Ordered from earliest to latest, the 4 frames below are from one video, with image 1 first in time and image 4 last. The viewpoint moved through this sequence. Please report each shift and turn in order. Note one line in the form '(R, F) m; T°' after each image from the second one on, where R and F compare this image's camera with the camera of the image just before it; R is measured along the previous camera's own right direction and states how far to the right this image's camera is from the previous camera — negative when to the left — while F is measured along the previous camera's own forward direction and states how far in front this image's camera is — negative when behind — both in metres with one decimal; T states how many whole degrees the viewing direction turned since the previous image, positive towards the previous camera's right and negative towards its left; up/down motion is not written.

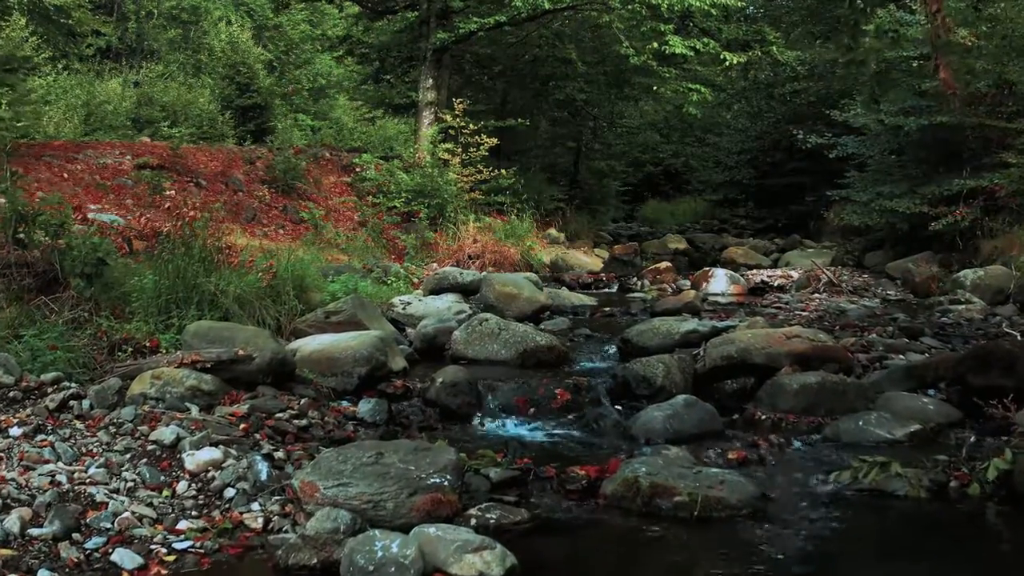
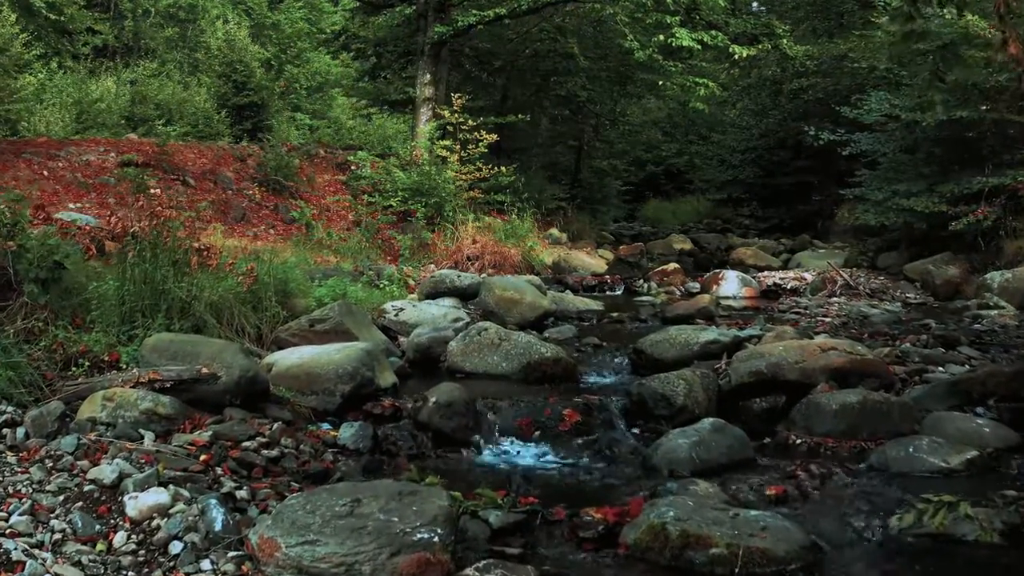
(0.0, +0.7) m; 0°
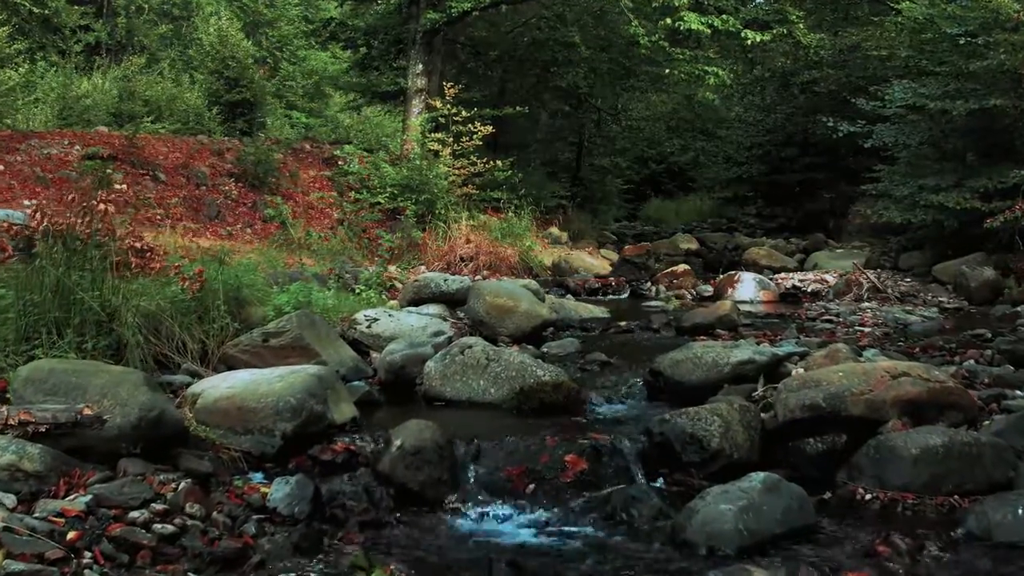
(+0.1, +1.2) m; 0°
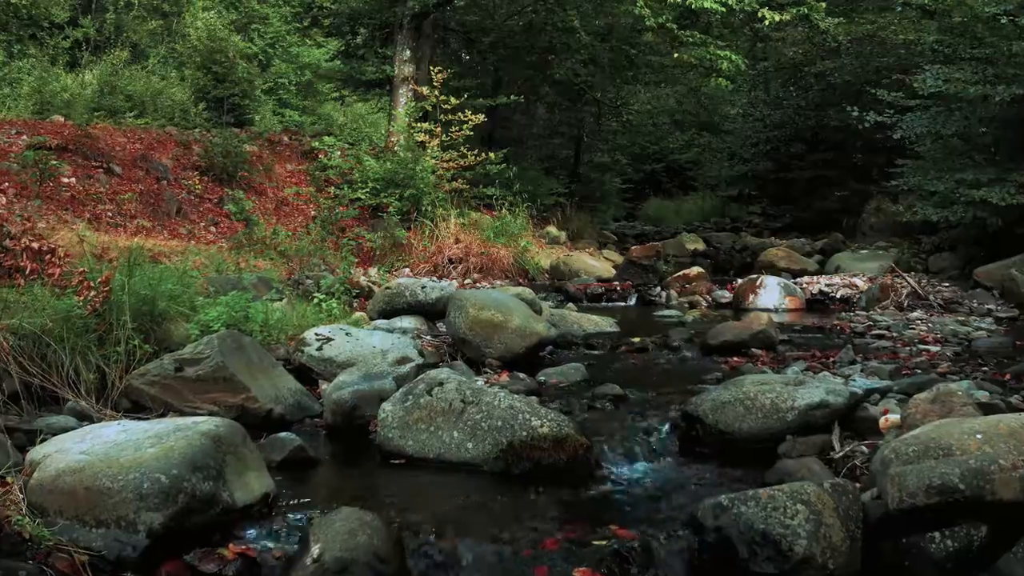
(+0.1, +1.5) m; 0°
